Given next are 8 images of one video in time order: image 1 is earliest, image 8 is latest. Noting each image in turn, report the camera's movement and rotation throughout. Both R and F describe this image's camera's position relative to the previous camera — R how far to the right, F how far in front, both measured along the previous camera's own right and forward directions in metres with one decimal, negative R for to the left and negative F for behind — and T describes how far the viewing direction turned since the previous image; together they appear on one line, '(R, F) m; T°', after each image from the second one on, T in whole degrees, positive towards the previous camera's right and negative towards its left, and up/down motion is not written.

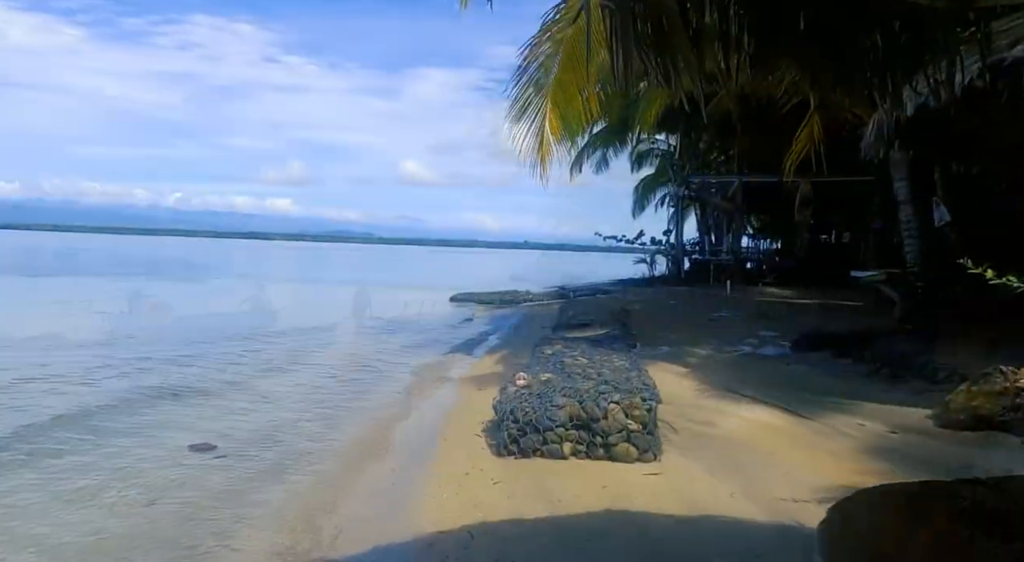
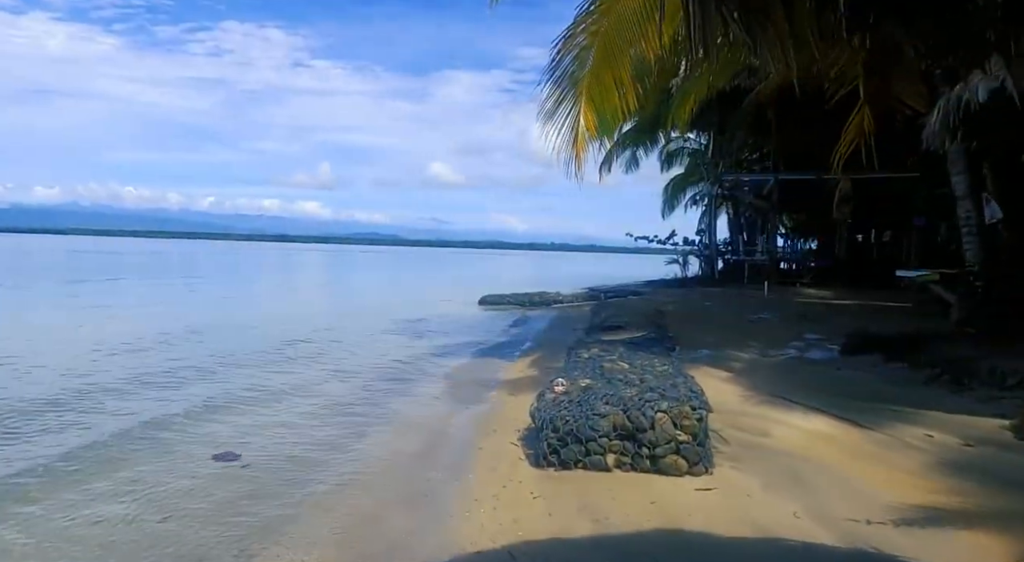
(-0.1, +0.3) m; -2°
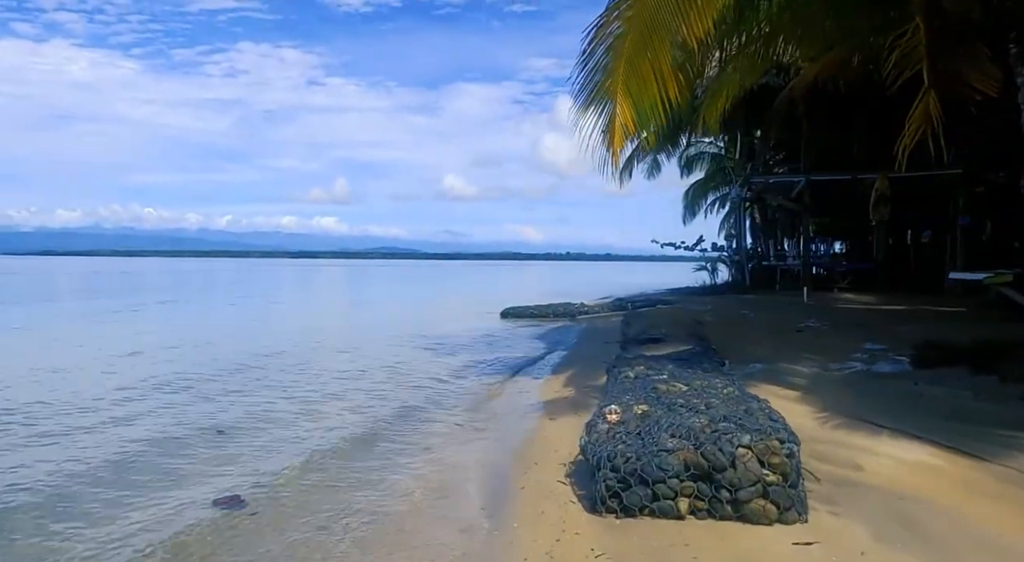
(-0.2, +0.7) m; -1°
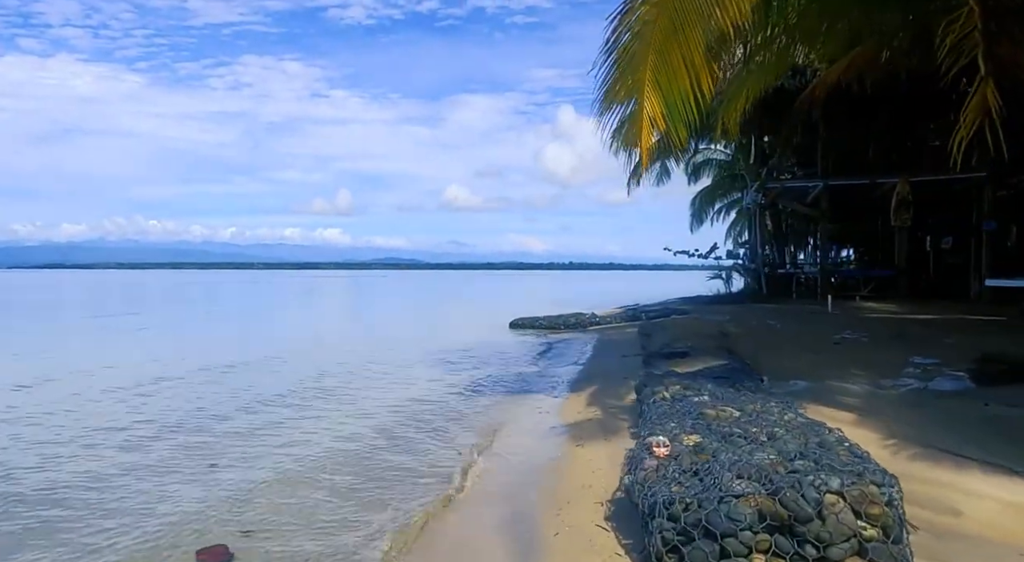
(-0.1, +0.7) m; 0°
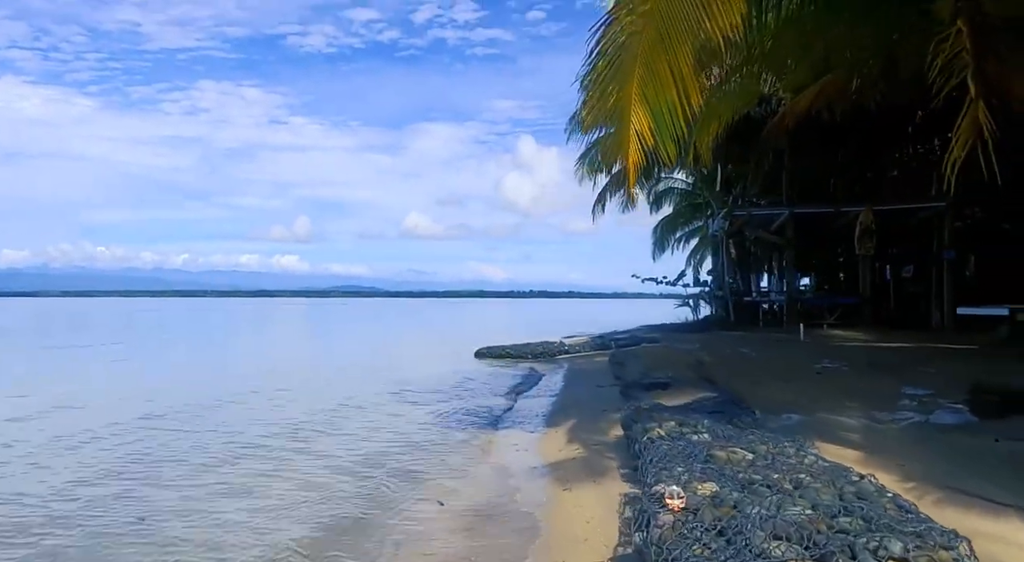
(-0.1, +0.5) m; +3°
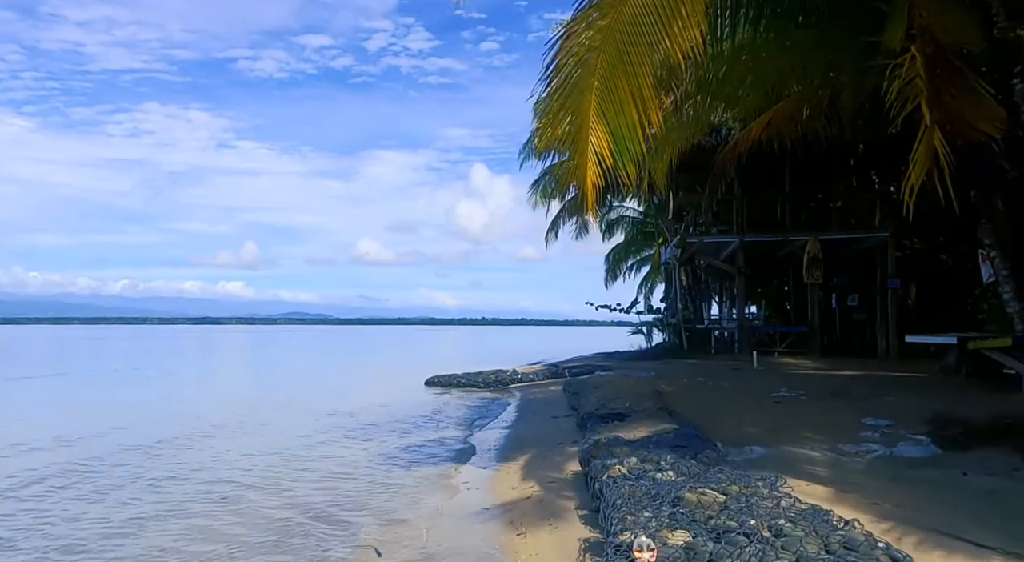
(0.0, +0.4) m; +4°
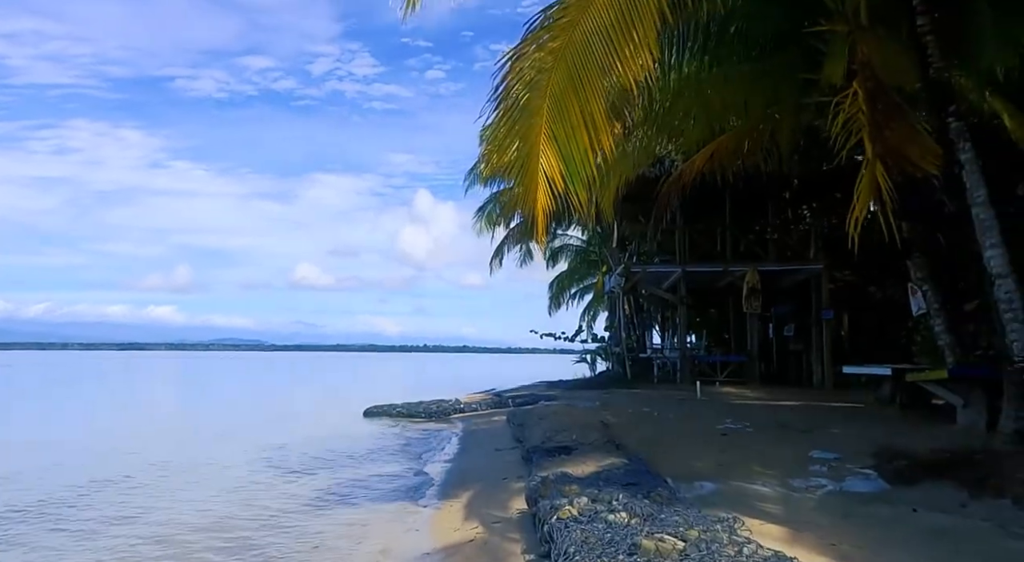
(0.0, +0.3) m; +4°
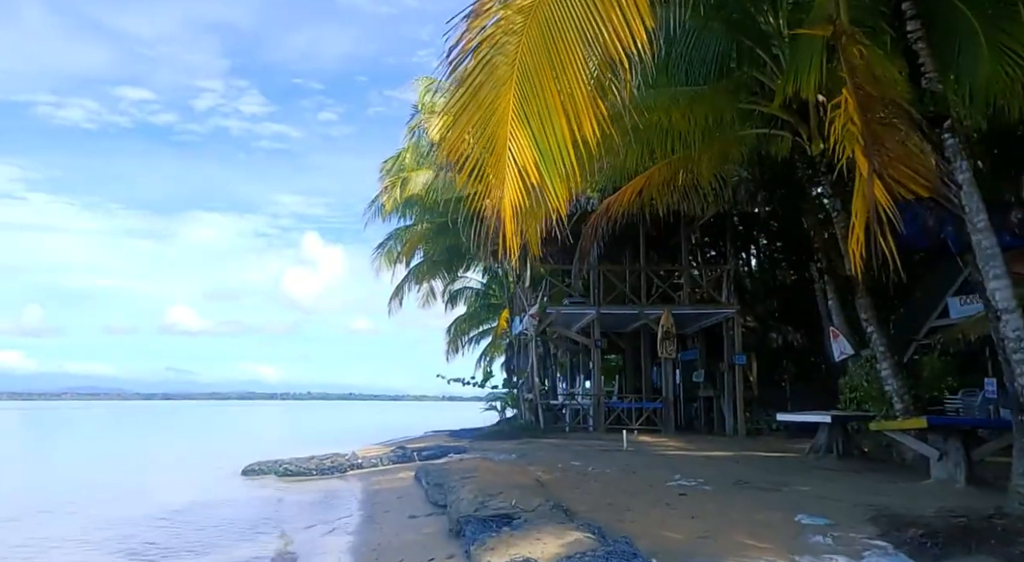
(-0.4, +1.5) m; +8°
